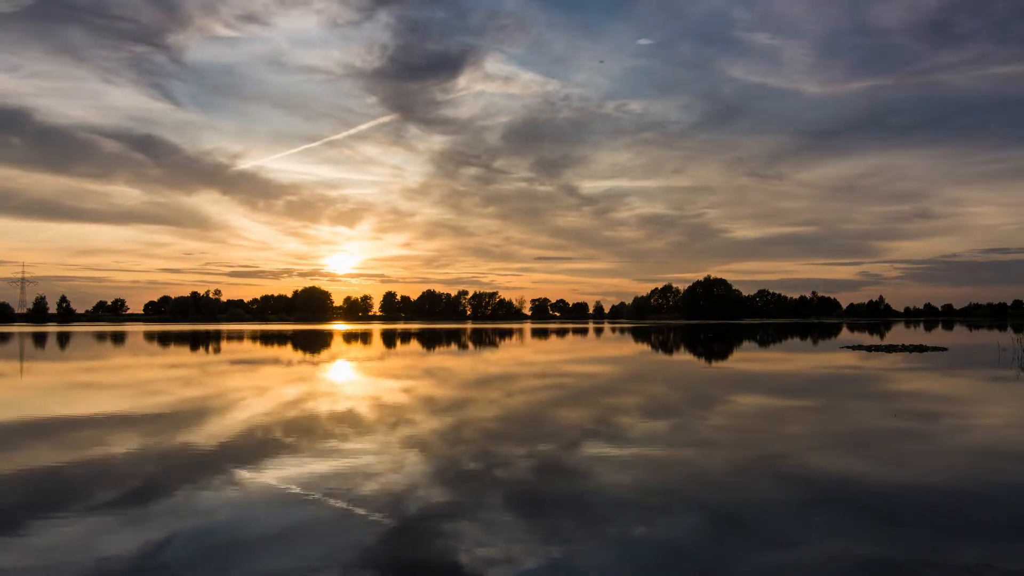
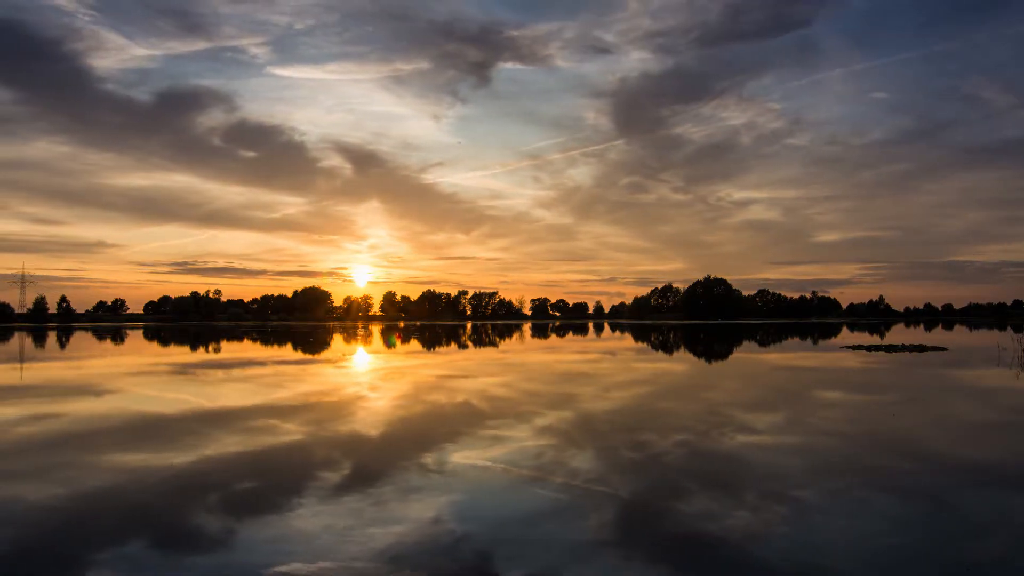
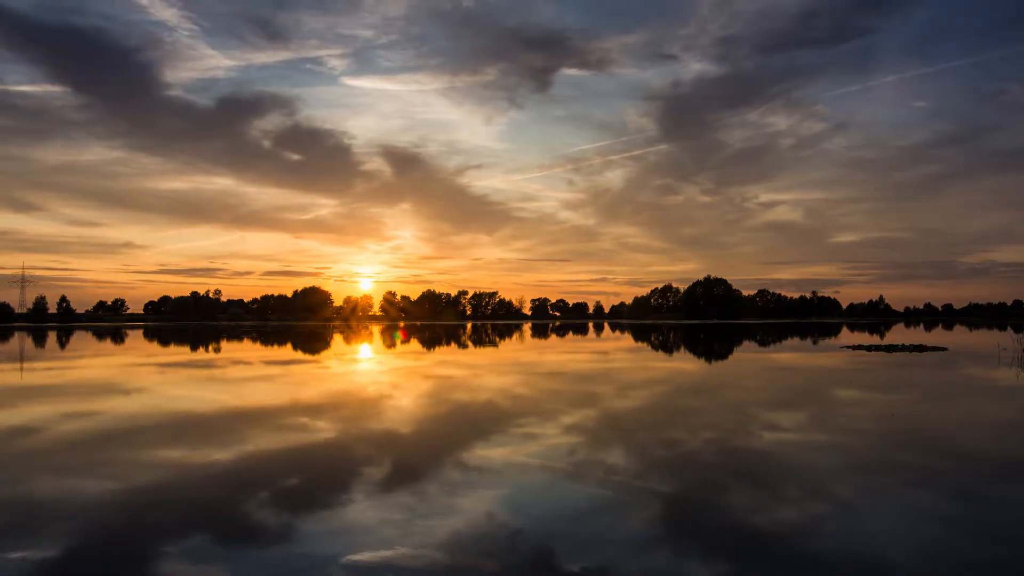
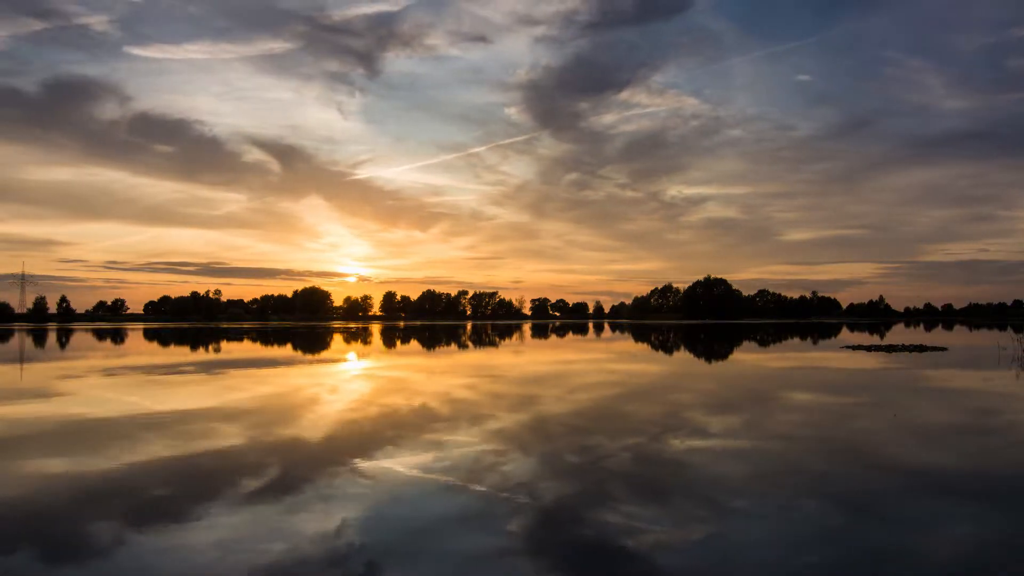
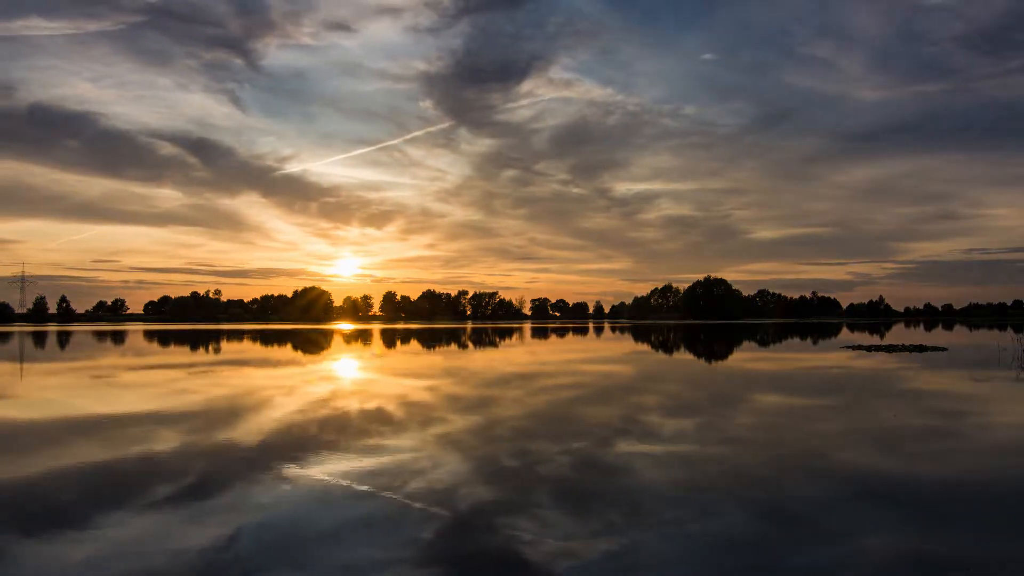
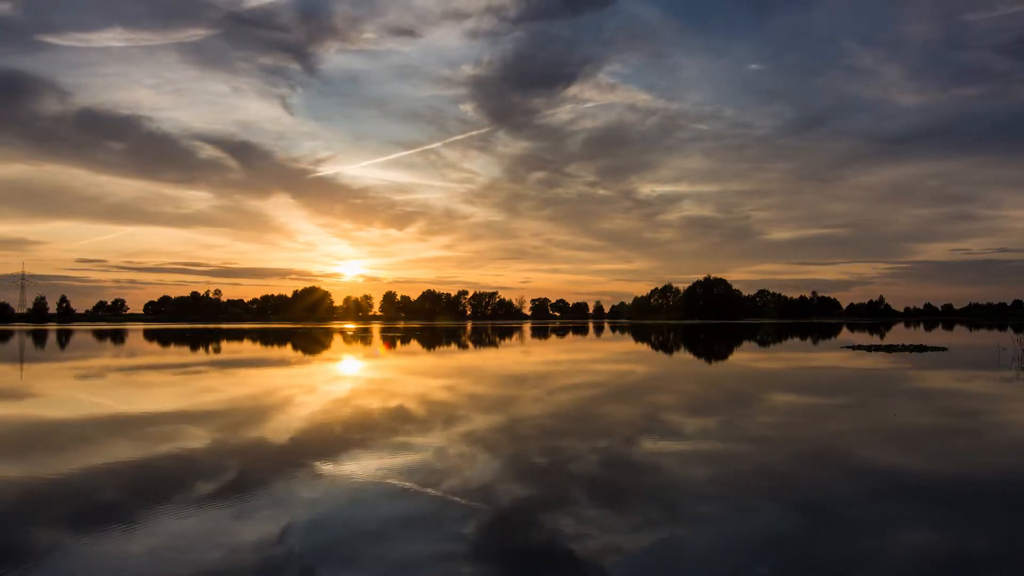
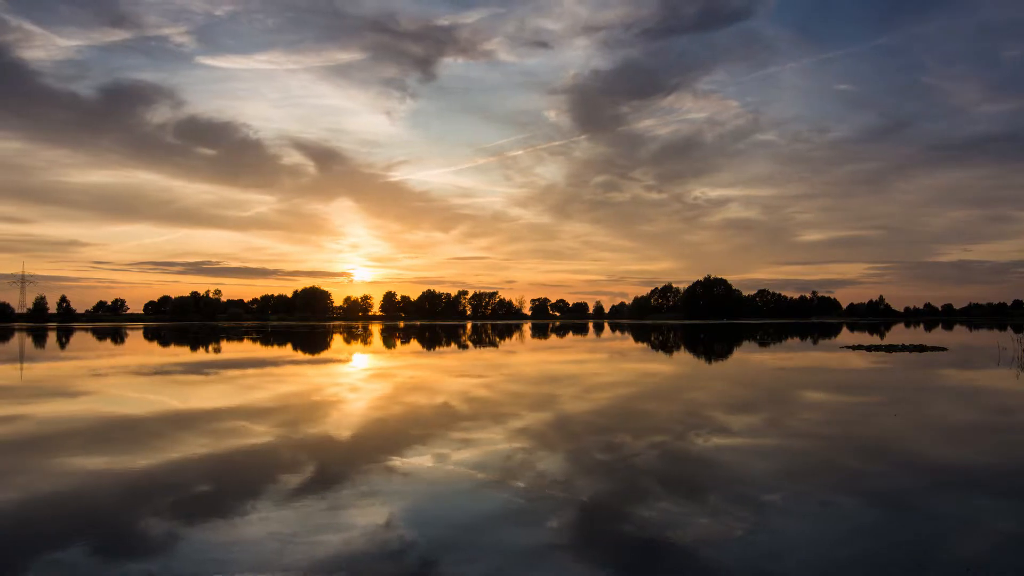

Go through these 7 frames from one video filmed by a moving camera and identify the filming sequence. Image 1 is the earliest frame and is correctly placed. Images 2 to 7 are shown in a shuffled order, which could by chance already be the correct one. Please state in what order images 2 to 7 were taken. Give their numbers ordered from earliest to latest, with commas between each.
5, 6, 4, 7, 2, 3
